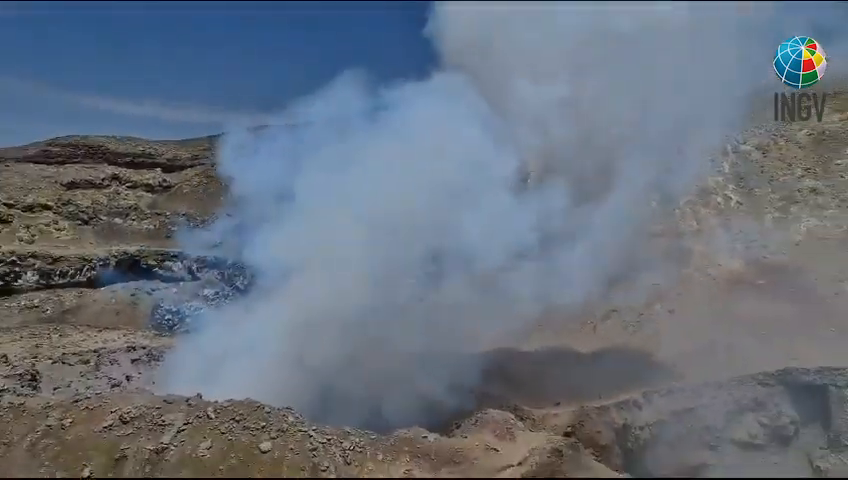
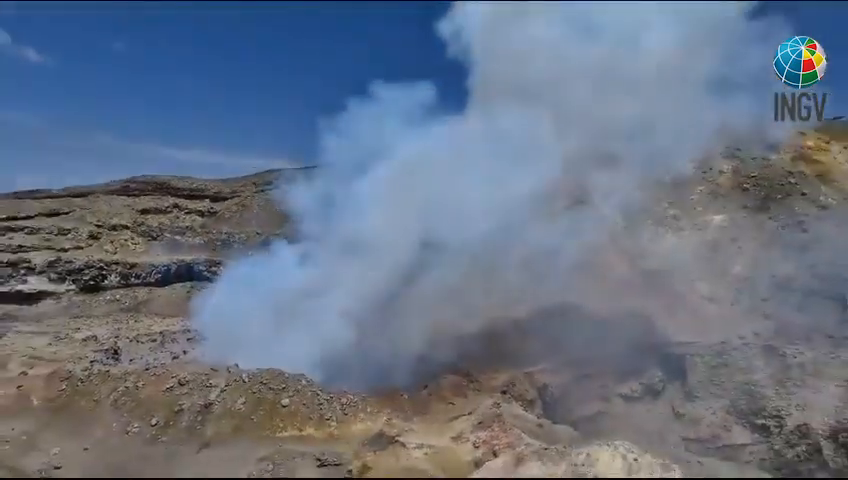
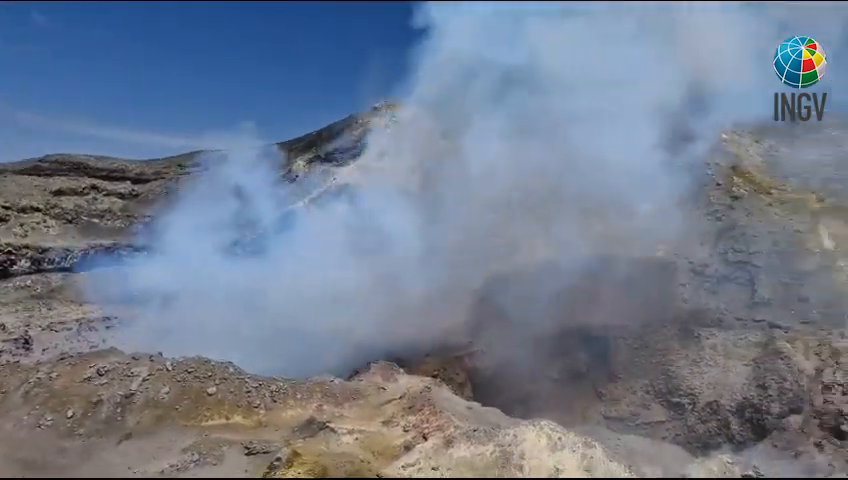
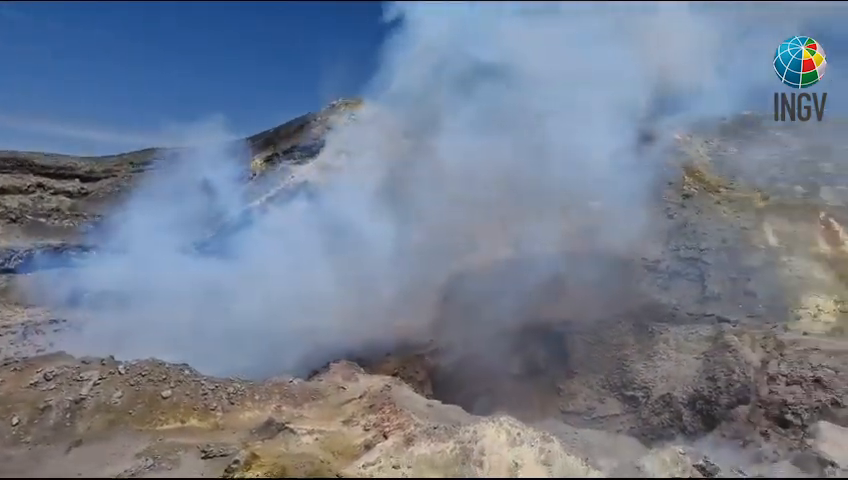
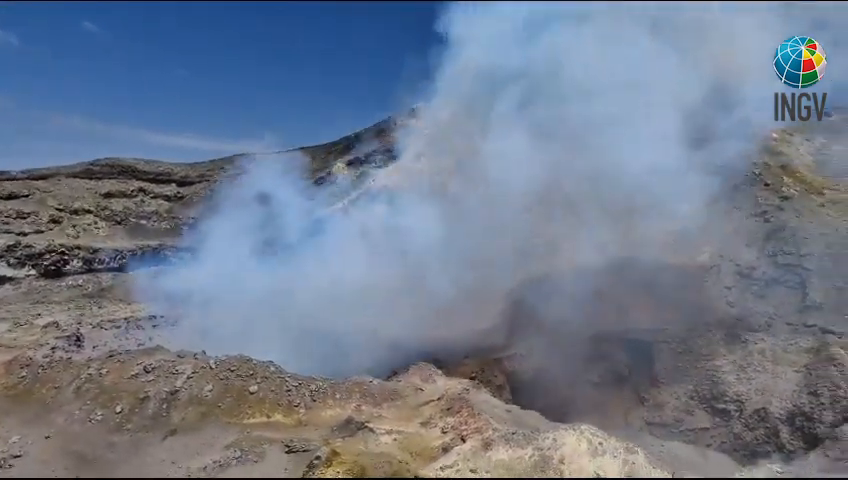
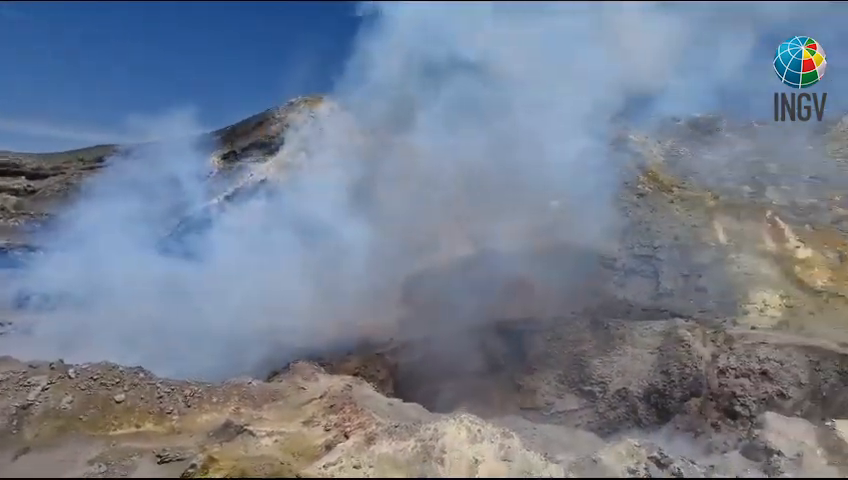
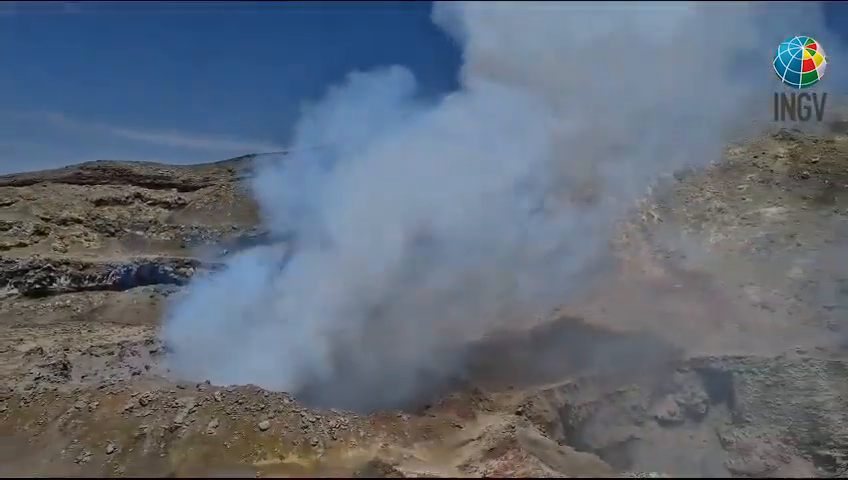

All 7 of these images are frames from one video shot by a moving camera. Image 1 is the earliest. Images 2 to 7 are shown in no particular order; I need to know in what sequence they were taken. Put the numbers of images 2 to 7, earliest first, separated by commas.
7, 2, 5, 3, 4, 6
